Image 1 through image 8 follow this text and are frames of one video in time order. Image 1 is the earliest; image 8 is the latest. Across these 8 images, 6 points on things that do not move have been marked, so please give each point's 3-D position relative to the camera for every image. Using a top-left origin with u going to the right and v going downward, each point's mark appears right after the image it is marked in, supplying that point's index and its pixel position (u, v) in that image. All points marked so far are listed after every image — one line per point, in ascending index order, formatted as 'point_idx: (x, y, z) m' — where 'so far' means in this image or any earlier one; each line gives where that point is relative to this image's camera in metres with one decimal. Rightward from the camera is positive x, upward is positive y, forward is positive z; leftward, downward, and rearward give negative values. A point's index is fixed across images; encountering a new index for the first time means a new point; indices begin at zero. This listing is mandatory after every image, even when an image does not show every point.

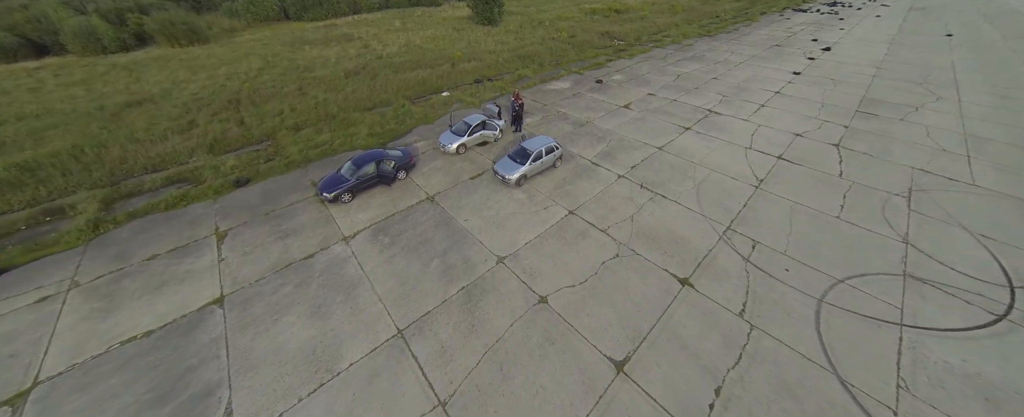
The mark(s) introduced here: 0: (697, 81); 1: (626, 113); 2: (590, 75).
0: (+10.9, +7.5, +18.5) m
1: (+5.2, +4.4, +14.7) m
2: (+4.8, +8.1, +19.4) m
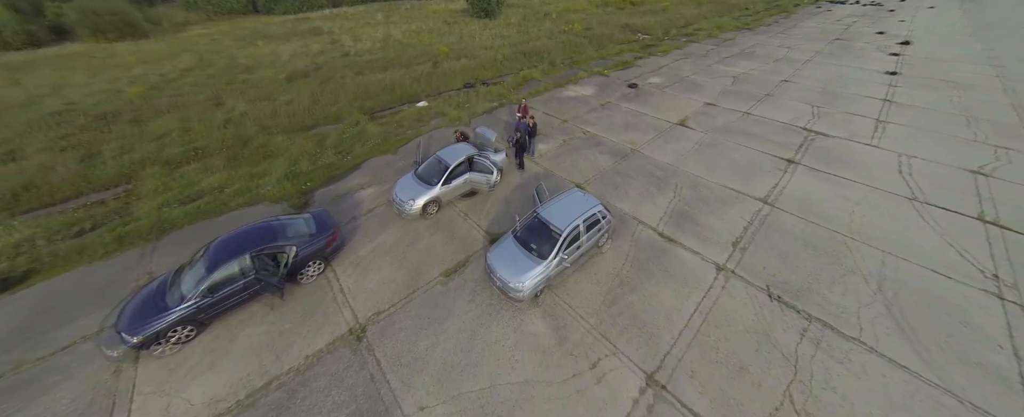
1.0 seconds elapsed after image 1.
0: (+11.0, +5.4, +13.8) m
1: (+5.4, +2.3, +9.9) m
2: (+4.9, +6.0, +14.6) m
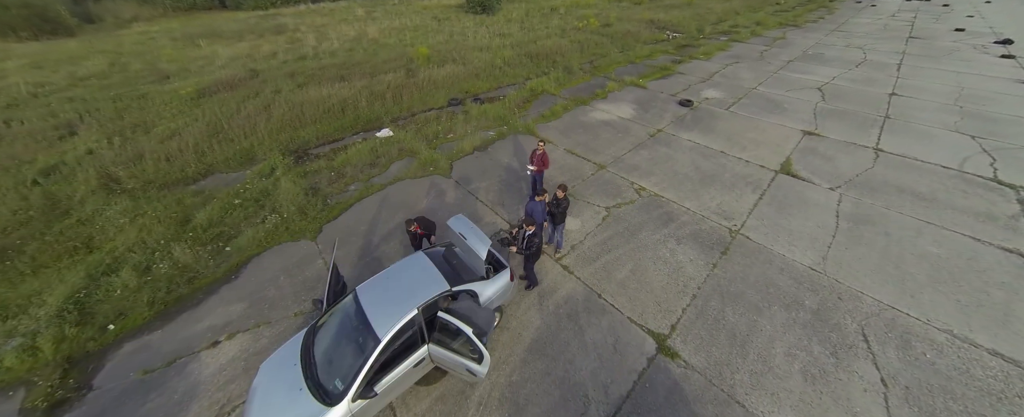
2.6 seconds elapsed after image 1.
0: (+11.1, +3.4, +9.9) m
1: (+5.5, +0.3, +6.0) m
2: (+5.0, +4.0, +10.7) m
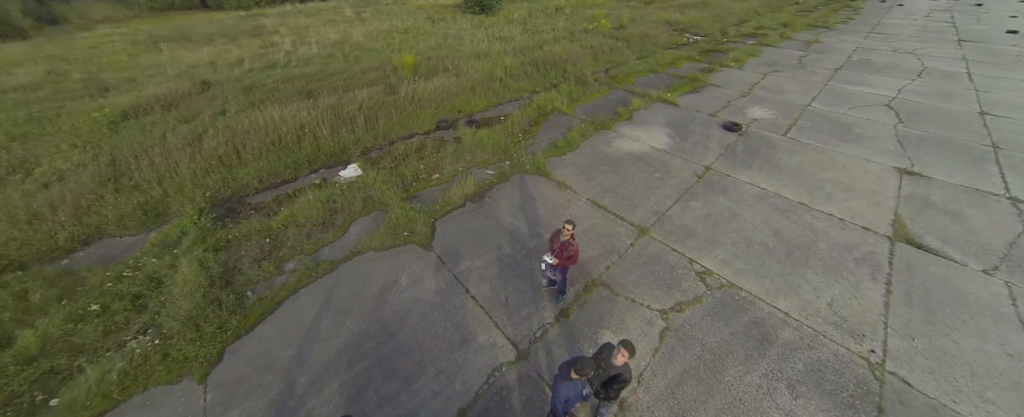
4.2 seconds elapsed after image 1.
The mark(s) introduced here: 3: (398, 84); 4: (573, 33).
0: (+11.2, +2.1, +7.9) m
1: (+5.6, -1.0, +4.0) m
2: (+5.1, +2.7, +8.8) m
3: (-3.4, +3.6, +9.2) m
4: (+3.0, +8.6, +15.5) m
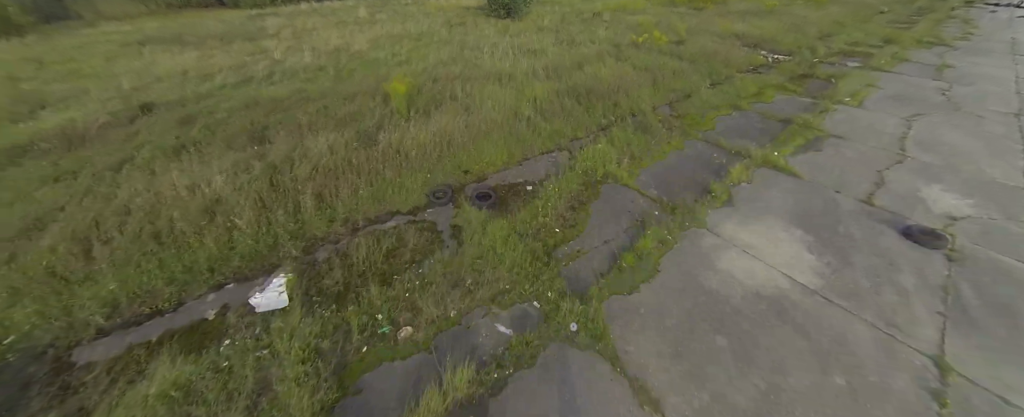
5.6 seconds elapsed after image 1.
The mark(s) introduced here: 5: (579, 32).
0: (+11.7, -0.6, +4.3) m
1: (+5.7, -3.3, +0.8) m
2: (+5.7, +0.4, +5.5) m
3: (-2.7, +1.8, +6.5) m
4: (+4.3, +6.4, +12.4) m
5: (+3.3, +8.4, +15.0) m
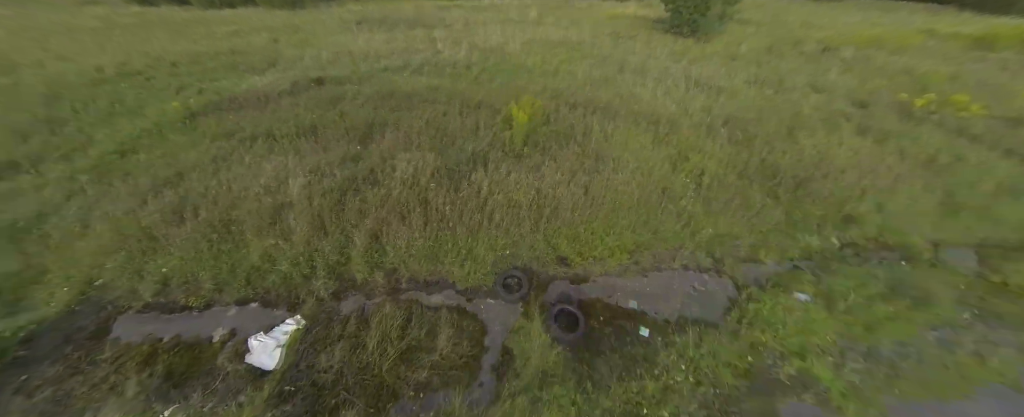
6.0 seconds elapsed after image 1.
0: (+10.7, -5.7, -1.7) m
1: (+3.3, -6.2, -2.7) m
2: (+6.2, -3.0, +1.5) m
3: (-0.4, +0.9, +5.3) m
4: (+9.3, +2.6, +8.1) m
5: (+9.9, +4.7, +10.7) m
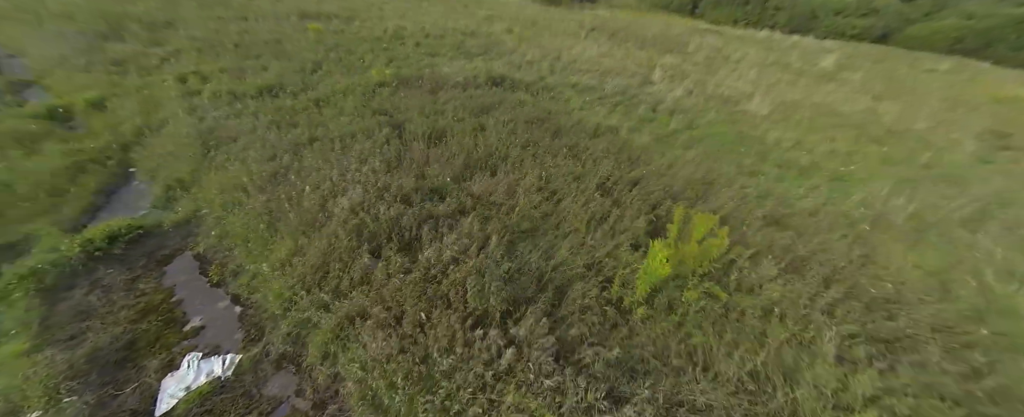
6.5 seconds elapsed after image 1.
0: (+2.6, -10.6, -7.5) m
1: (-3.7, -7.6, -4.8) m
2: (+2.0, -6.6, -2.9) m
3: (+0.6, -0.7, +3.2) m
4: (+10.0, -3.9, +0.7) m
5: (+12.7, -2.8, +2.5) m
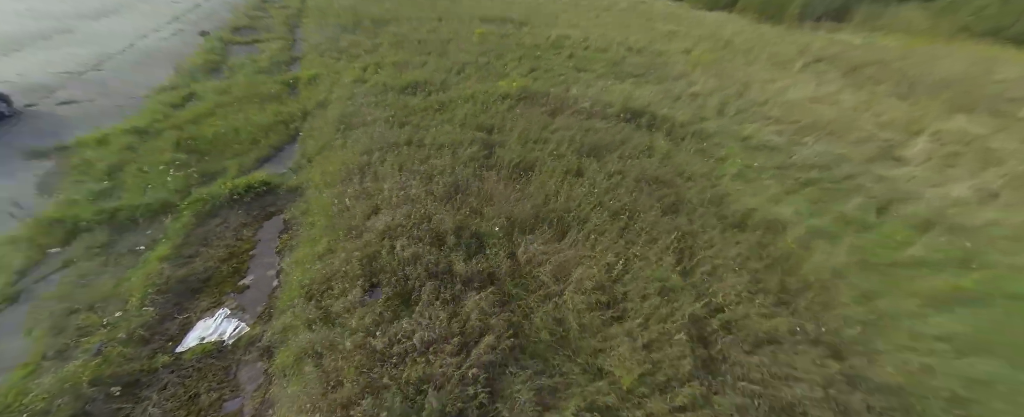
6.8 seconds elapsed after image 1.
0: (-5.7, -10.7, -8.1) m
1: (-8.9, -6.2, -3.2) m
2: (-3.0, -7.2, -3.8) m
3: (+0.2, -1.7, +1.9) m
4: (+6.2, -7.4, -4.1) m
5: (+9.6, -7.3, -3.7) m
